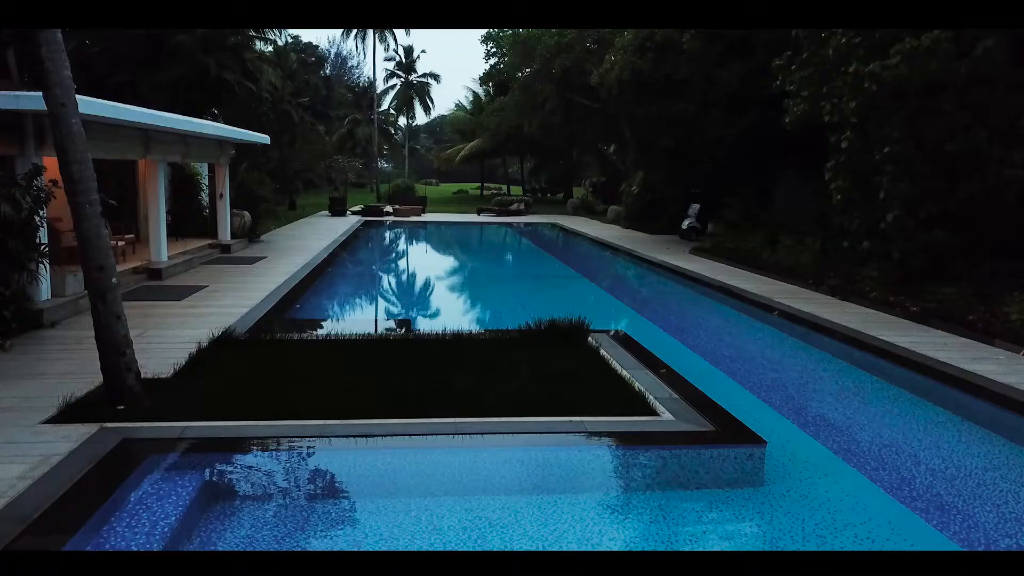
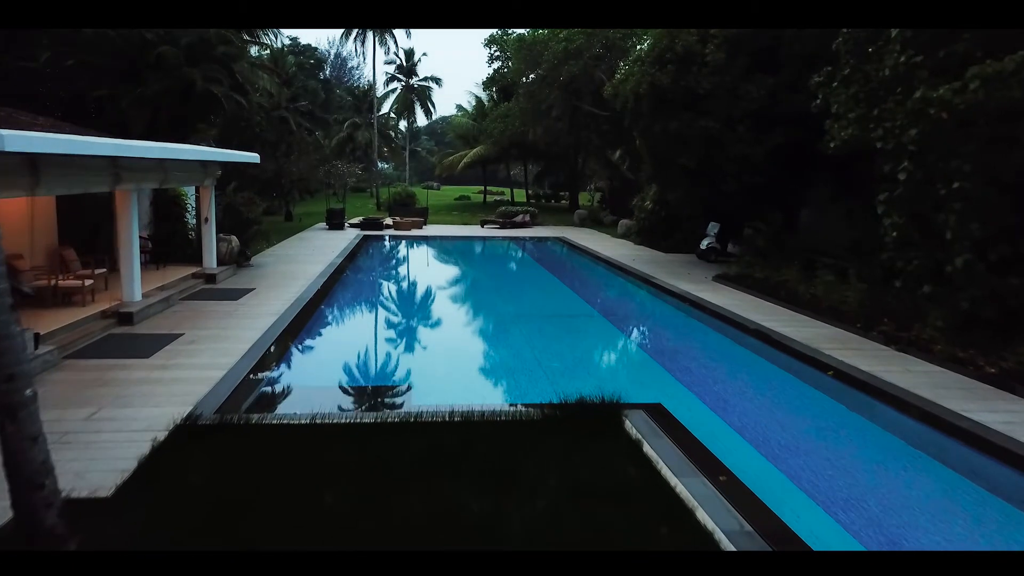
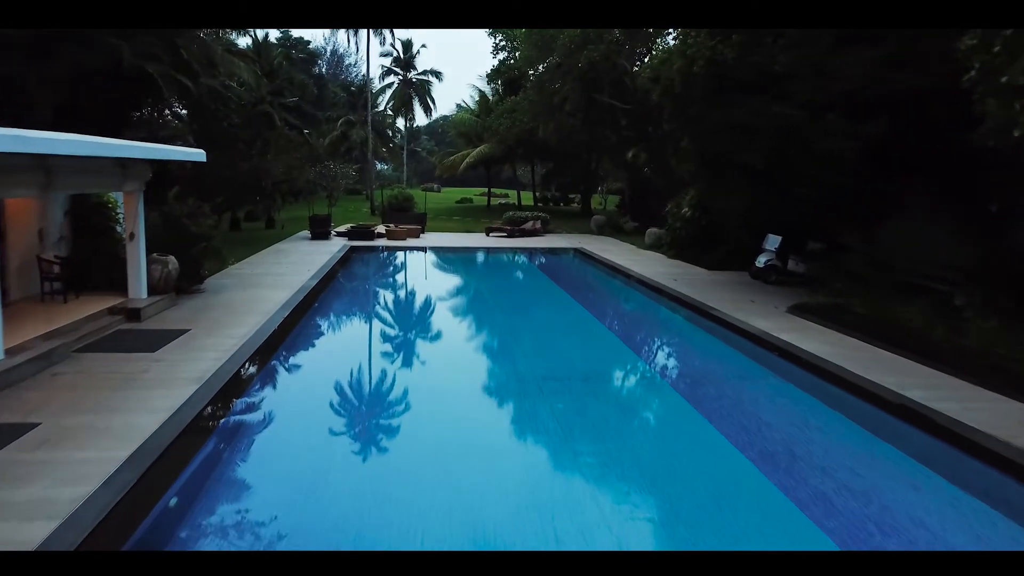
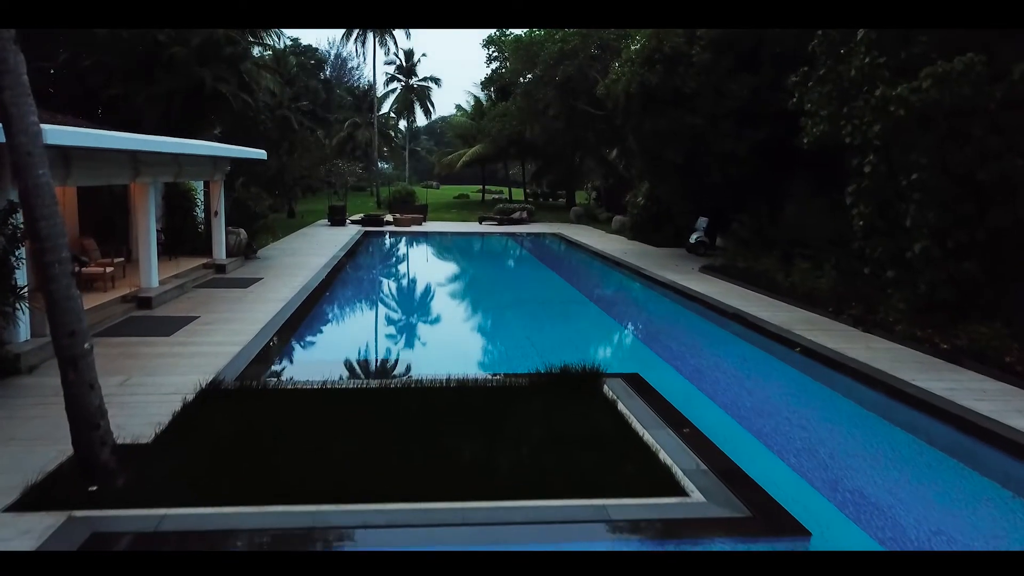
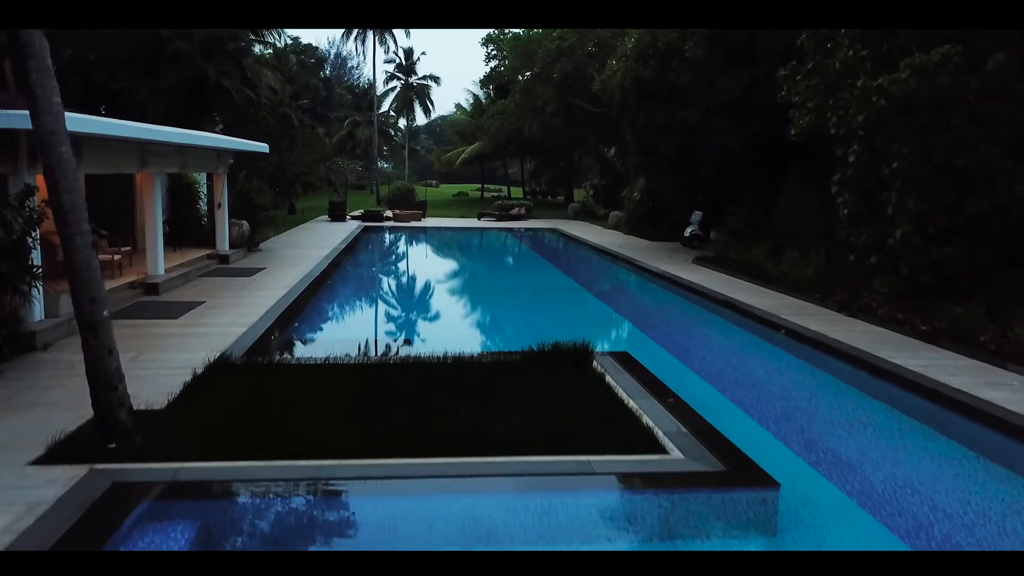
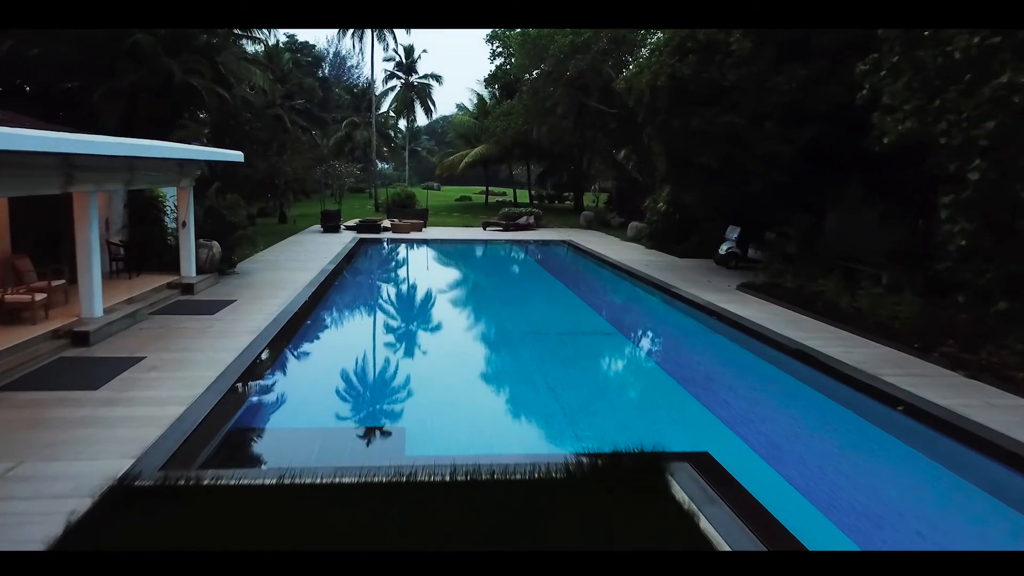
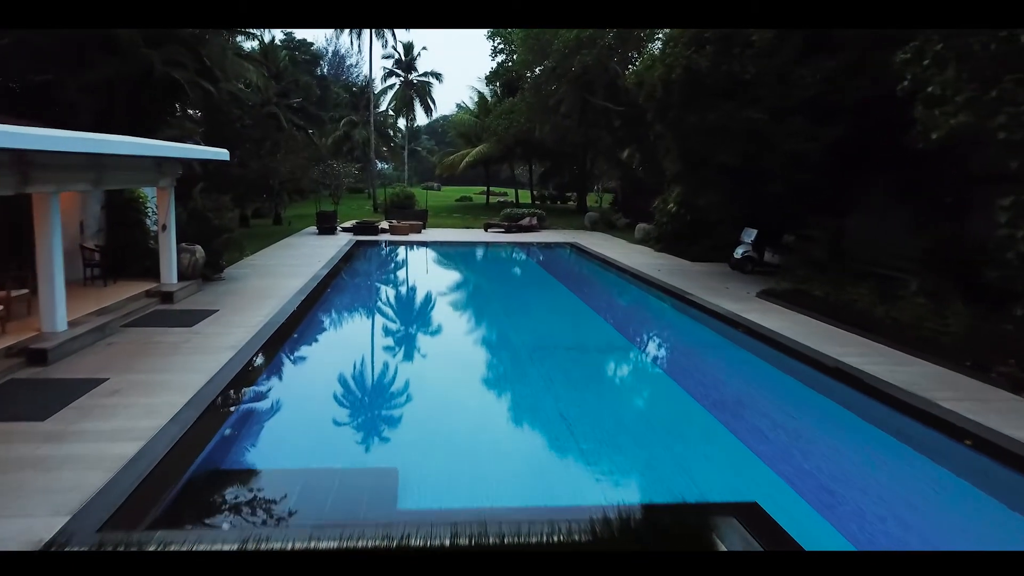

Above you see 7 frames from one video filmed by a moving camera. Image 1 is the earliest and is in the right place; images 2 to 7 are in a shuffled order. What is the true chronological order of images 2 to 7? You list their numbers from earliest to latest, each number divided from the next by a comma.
5, 4, 2, 6, 7, 3
